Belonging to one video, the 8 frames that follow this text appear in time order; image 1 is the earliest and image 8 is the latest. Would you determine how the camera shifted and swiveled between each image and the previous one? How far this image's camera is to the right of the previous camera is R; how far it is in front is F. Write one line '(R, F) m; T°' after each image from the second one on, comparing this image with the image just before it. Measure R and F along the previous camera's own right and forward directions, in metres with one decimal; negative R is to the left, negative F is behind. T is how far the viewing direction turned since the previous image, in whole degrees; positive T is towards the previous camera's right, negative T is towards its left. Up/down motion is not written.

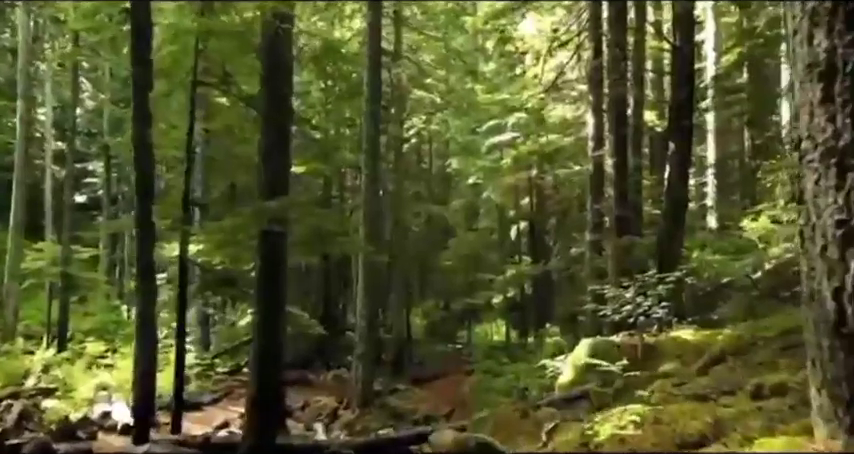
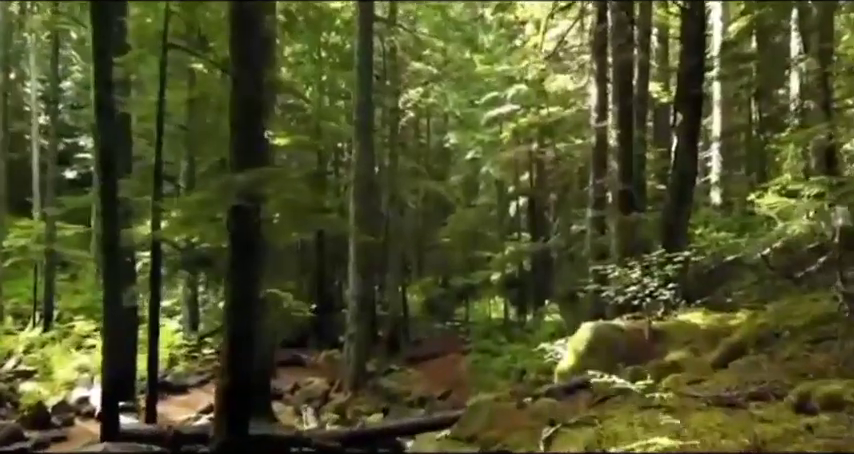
(+0.1, +0.6) m; 0°
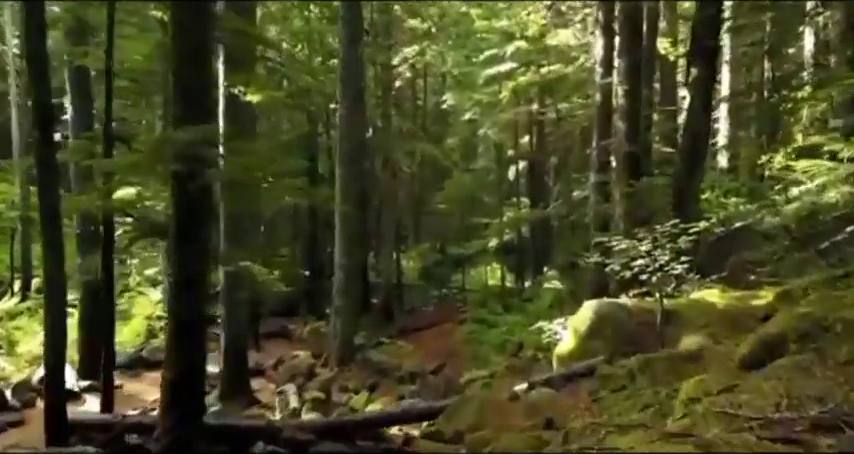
(+0.2, +0.9) m; 0°
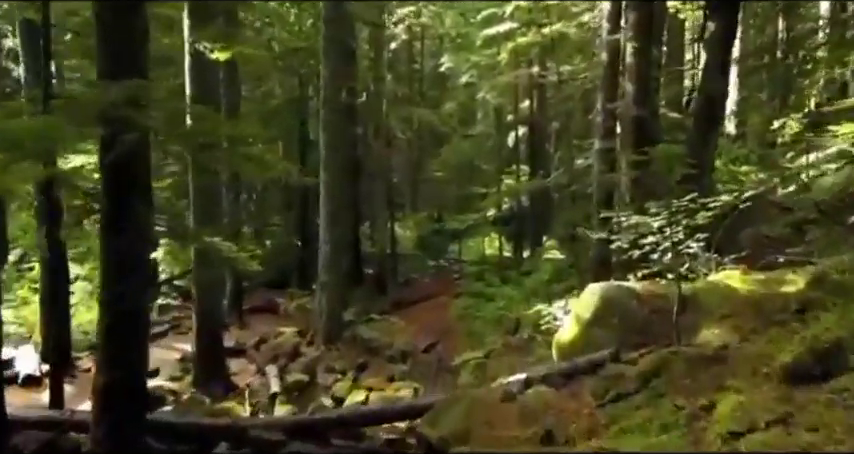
(+0.2, +0.8) m; 0°
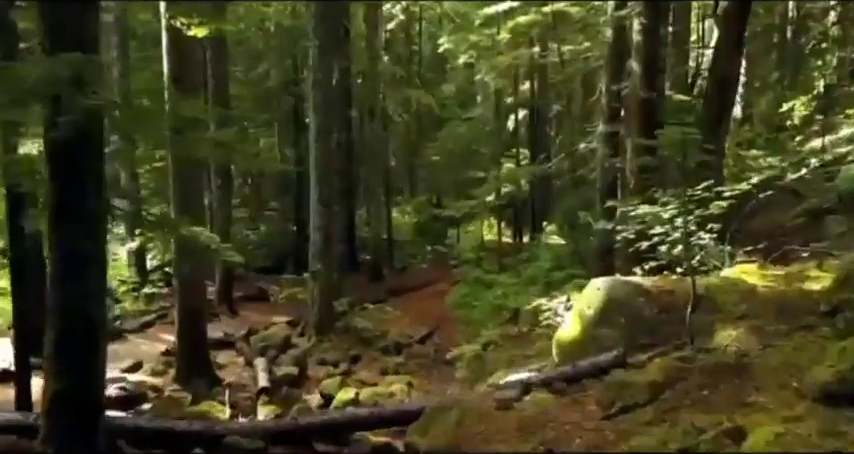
(+0.1, +0.5) m; 0°
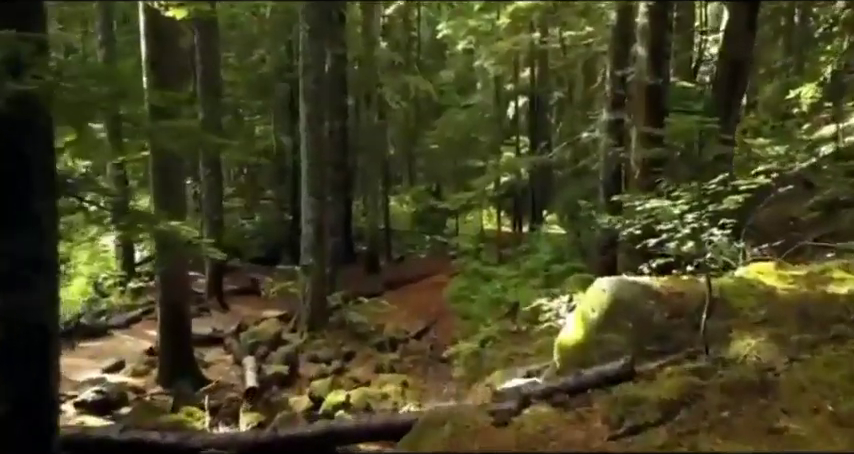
(+0.1, +0.4) m; 0°
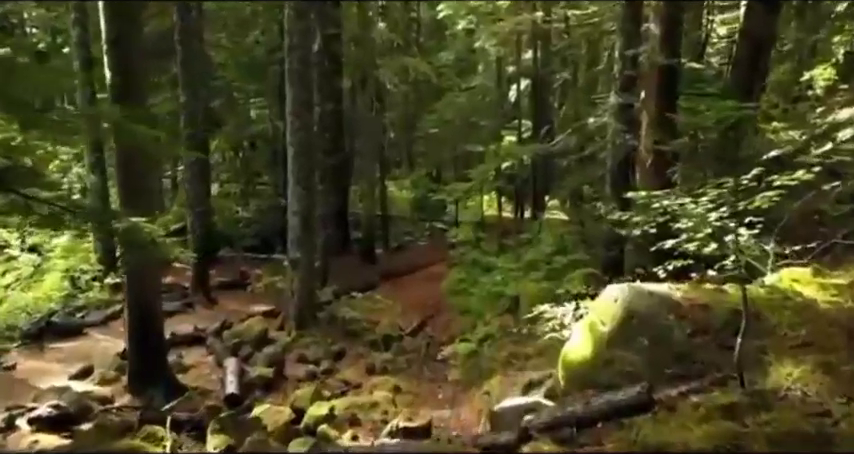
(+0.1, +0.7) m; 0°
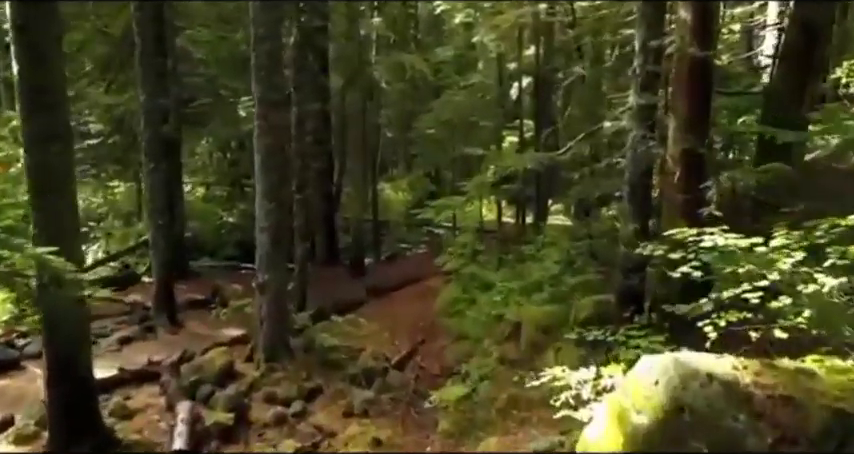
(+0.2, +1.3) m; 0°
